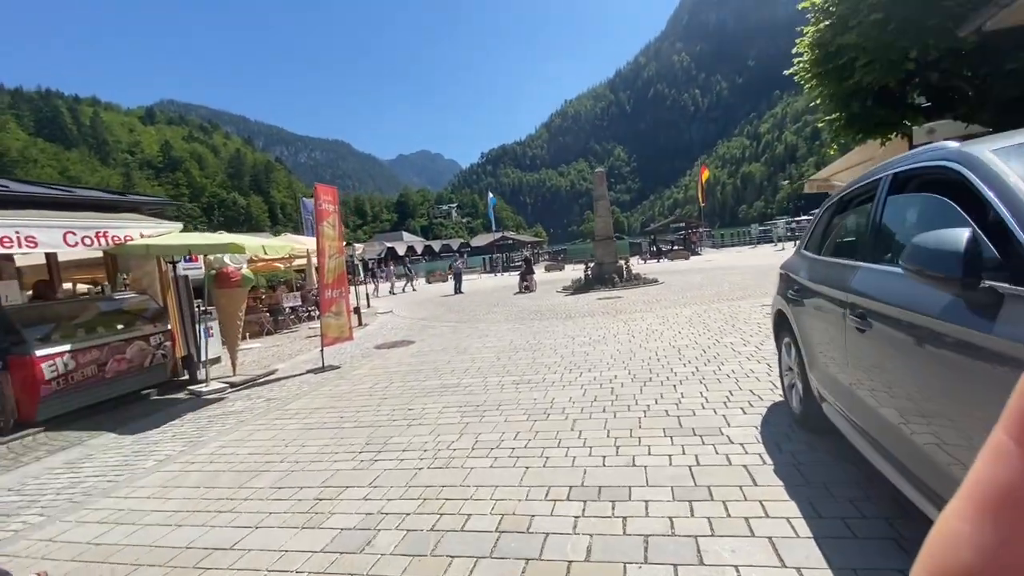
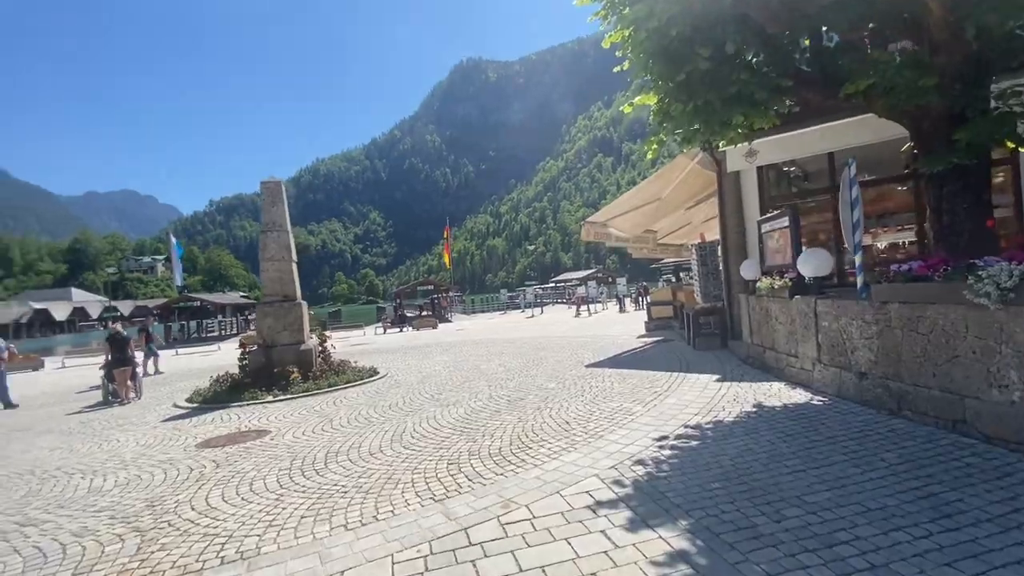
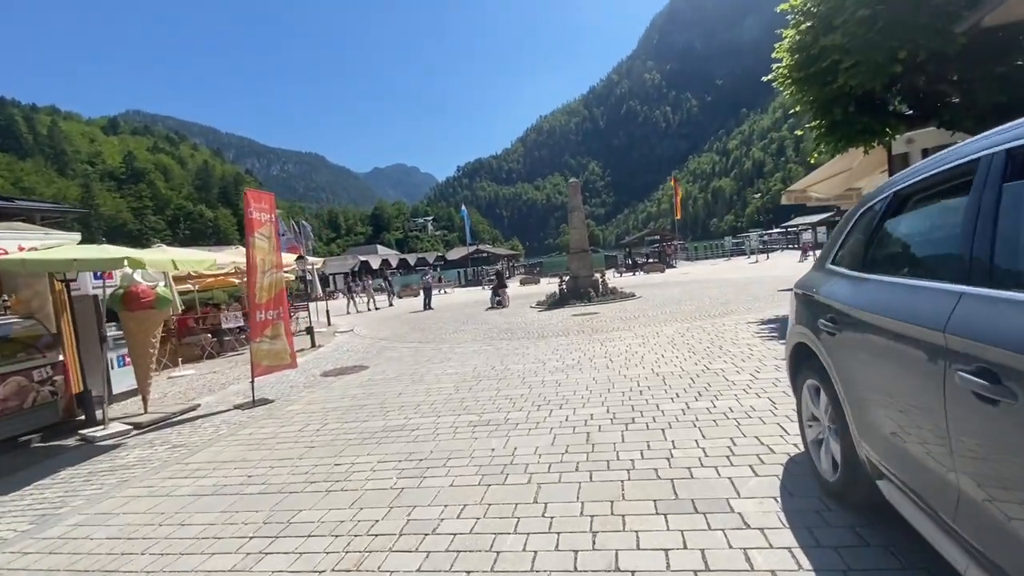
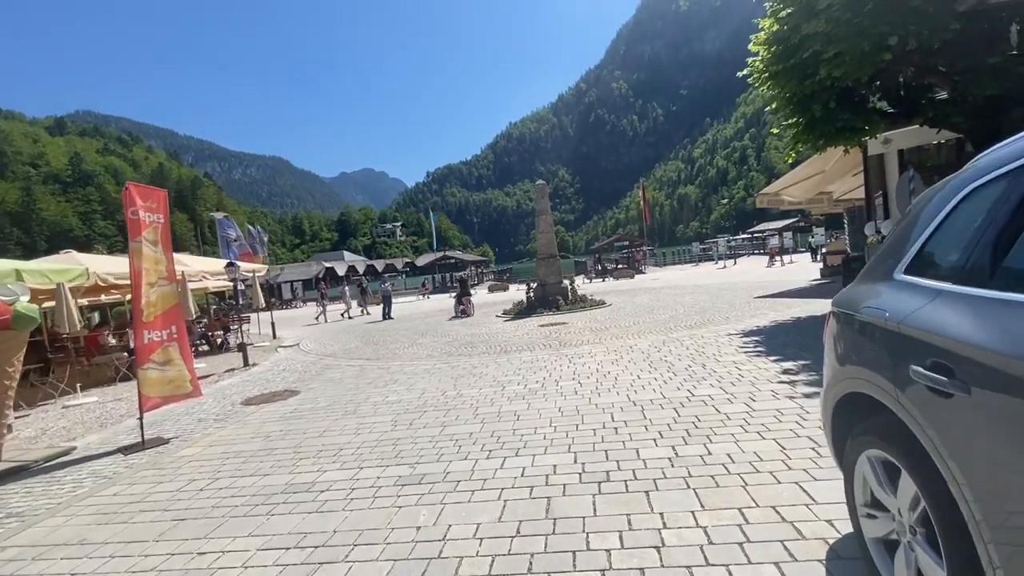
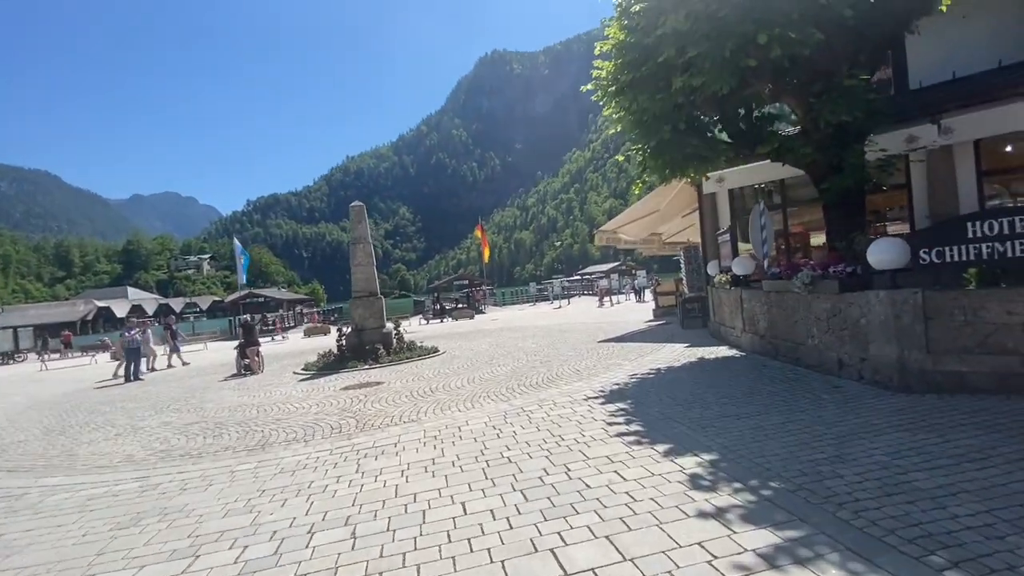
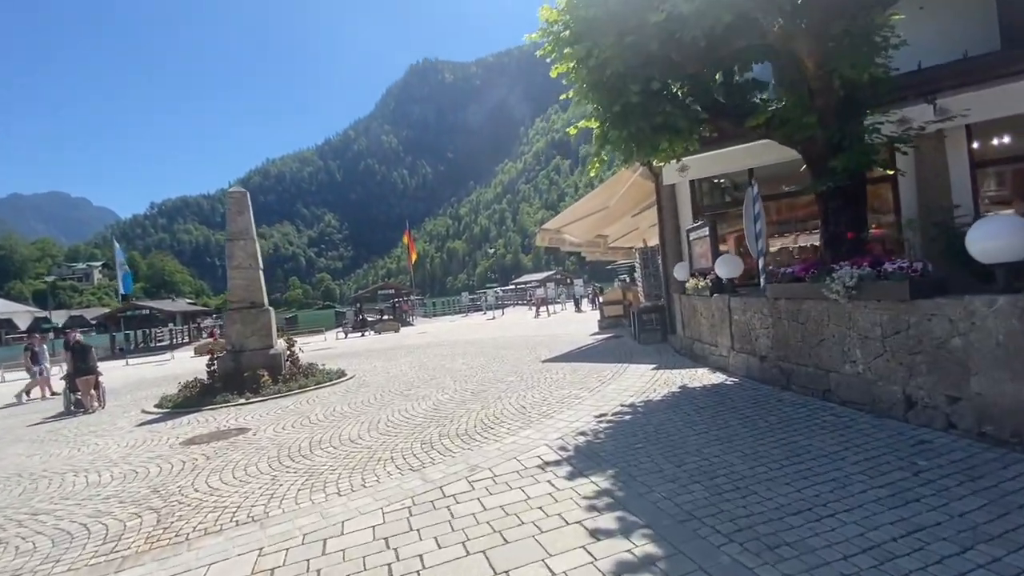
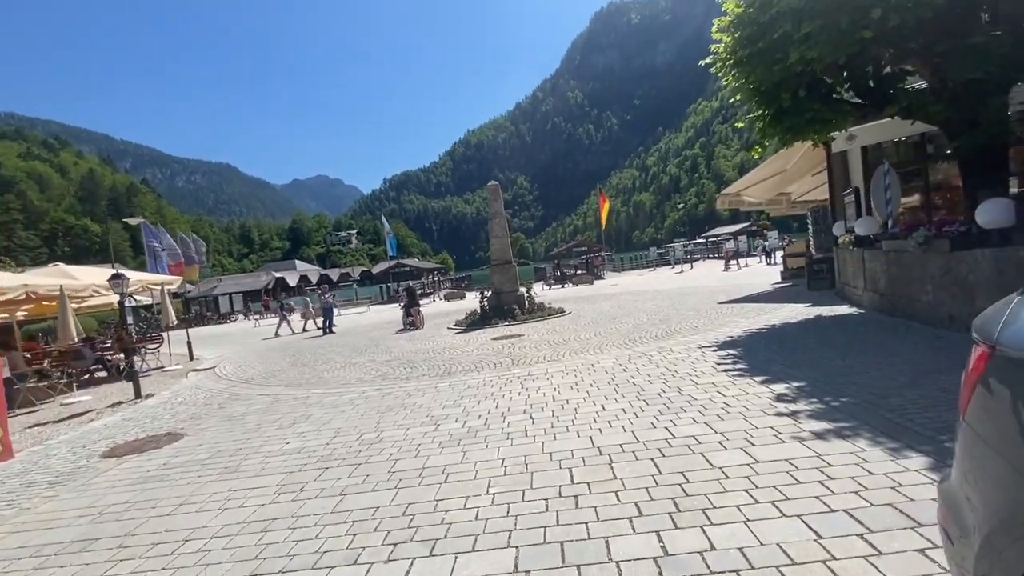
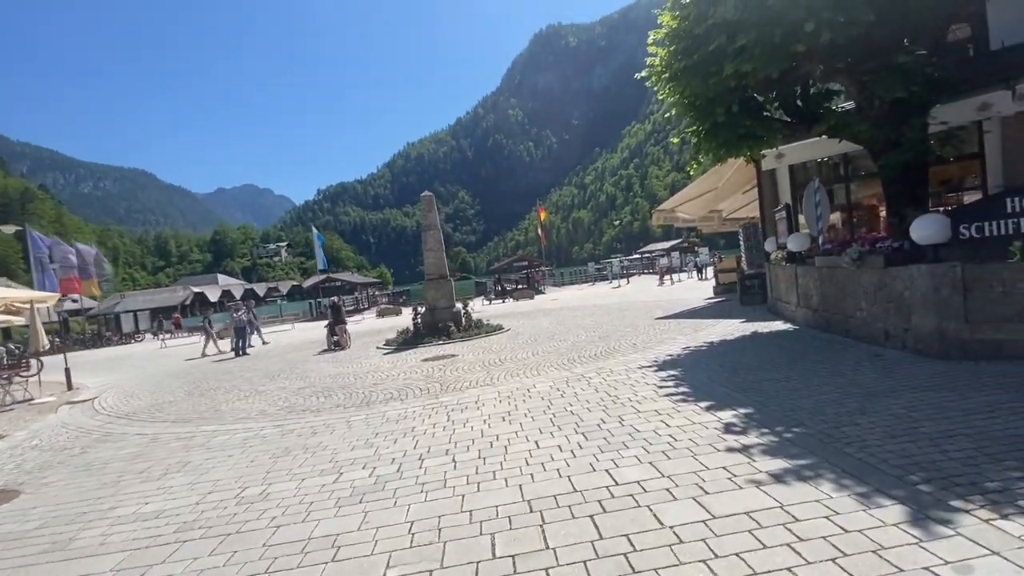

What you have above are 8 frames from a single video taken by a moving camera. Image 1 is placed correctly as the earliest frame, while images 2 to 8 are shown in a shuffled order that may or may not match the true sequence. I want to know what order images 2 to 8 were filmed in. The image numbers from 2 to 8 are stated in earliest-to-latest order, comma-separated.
3, 4, 7, 8, 5, 6, 2
